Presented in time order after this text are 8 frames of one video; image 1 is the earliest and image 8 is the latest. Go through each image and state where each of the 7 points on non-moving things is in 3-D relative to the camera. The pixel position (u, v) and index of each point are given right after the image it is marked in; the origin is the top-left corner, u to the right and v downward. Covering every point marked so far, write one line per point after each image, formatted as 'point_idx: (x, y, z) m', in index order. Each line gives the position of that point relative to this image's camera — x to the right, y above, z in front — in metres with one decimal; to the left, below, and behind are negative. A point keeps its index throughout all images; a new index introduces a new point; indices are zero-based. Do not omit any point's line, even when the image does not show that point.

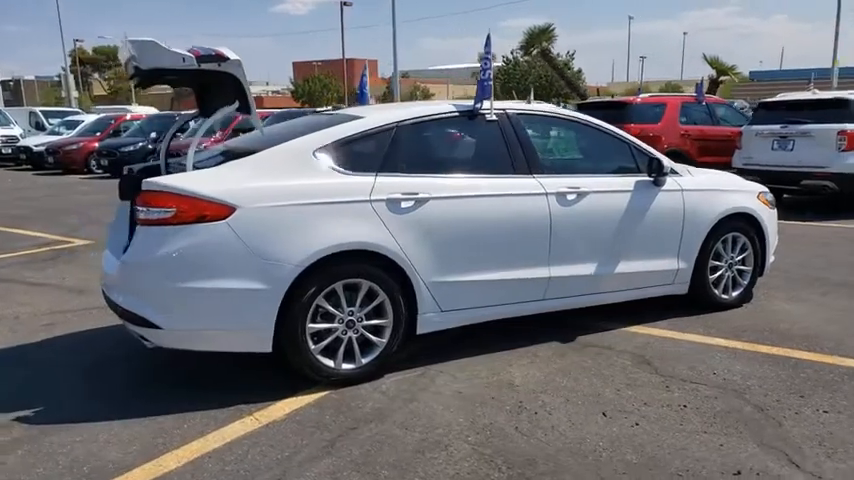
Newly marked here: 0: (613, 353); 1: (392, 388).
0: (+1.4, -0.9, +5.2) m
1: (-0.2, -1.0, +4.6) m
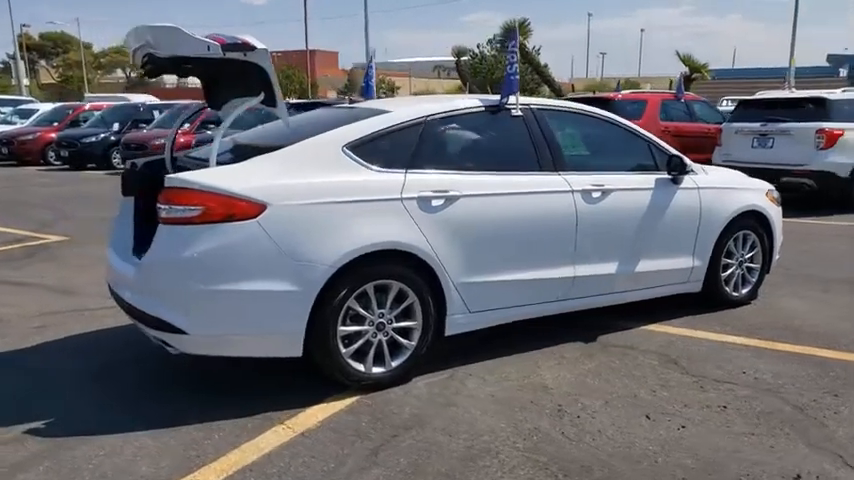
0: (+1.6, -0.9, +5.1) m
1: (0.0, -1.0, +4.5) m
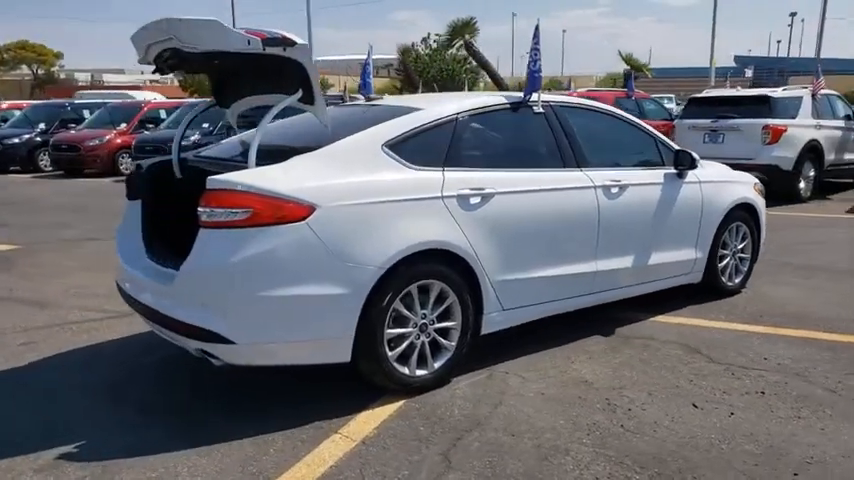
0: (+1.8, -0.8, +5.2) m
1: (+0.3, -1.0, +4.4) m
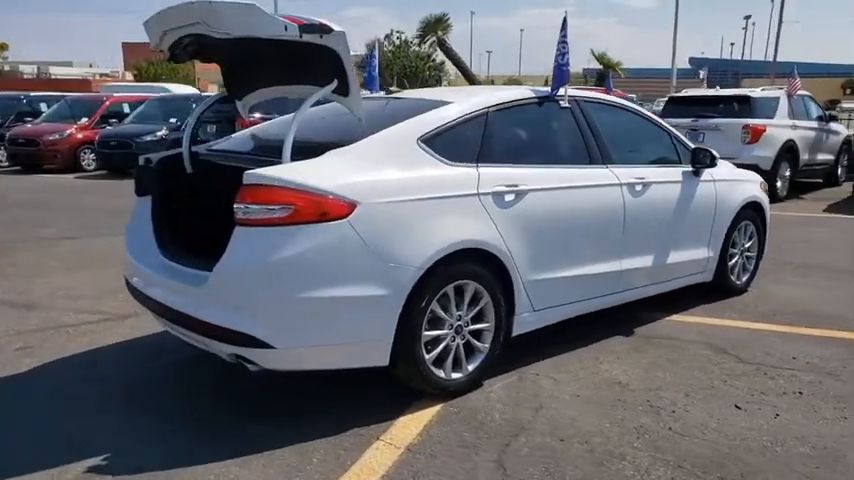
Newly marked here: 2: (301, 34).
0: (+2.0, -0.8, +5.2) m
1: (+0.5, -1.0, +4.3) m
2: (-0.7, +1.1, +3.7) m
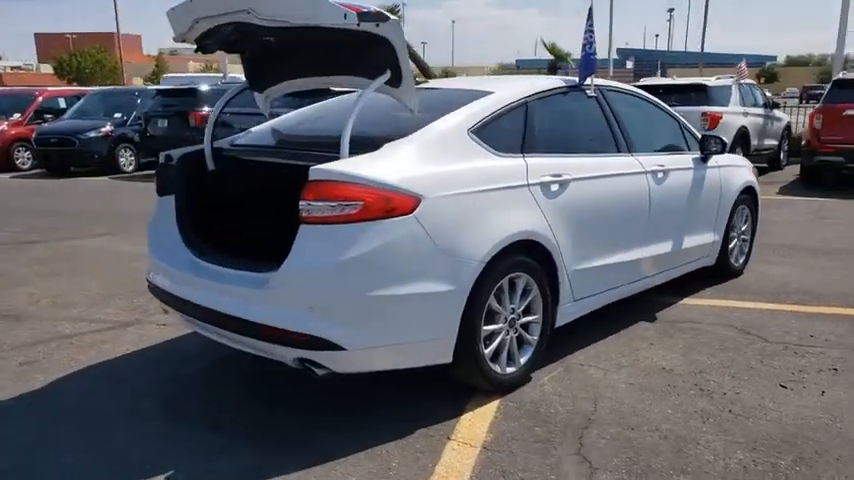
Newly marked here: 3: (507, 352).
0: (+2.2, -0.7, +5.3) m
1: (+0.9, -0.9, +4.3) m
2: (-0.4, +1.2, +3.6) m
3: (+0.5, -0.7, +4.2) m
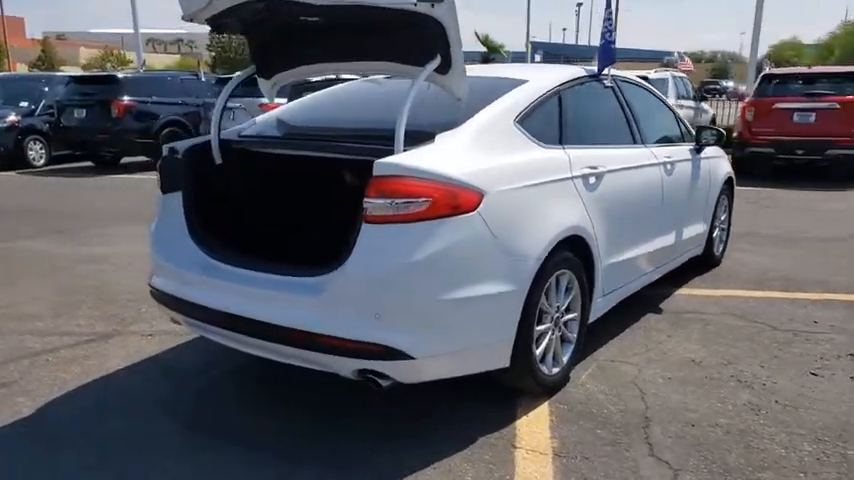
0: (+2.3, -0.6, +5.4) m
1: (+1.1, -0.9, +4.2) m
2: (-0.1, +1.2, +3.3) m
3: (+0.7, -0.7, +4.0) m
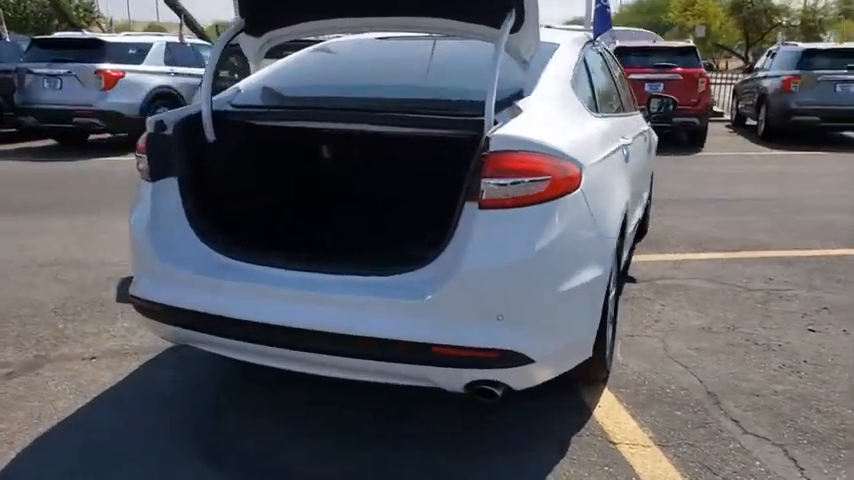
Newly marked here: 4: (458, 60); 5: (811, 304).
0: (+2.1, -0.3, +5.5) m
1: (+1.3, -0.7, +4.0) m
2: (+0.3, +1.2, +2.8) m
3: (+1.0, -0.5, +3.8) m
4: (+0.2, +1.1, +4.1) m
5: (+2.9, -0.5, +5.1) m
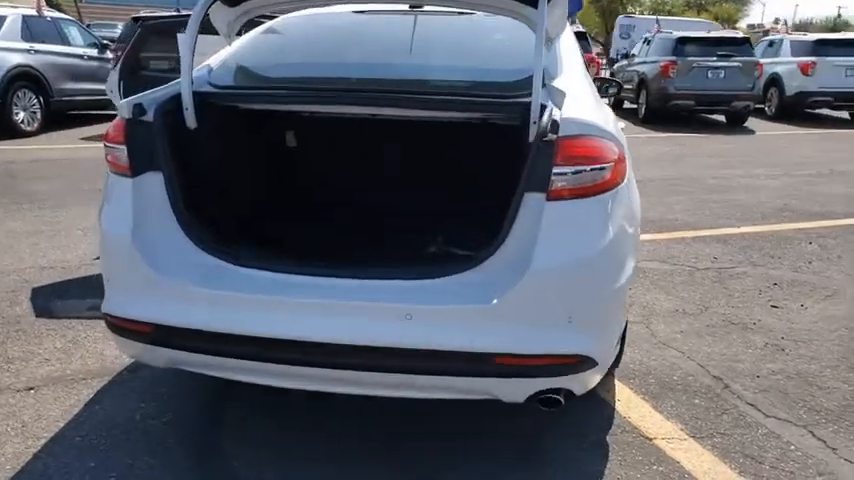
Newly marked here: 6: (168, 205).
0: (+1.8, -0.2, +5.6) m
1: (+1.3, -0.7, +4.0) m
2: (+0.5, +1.2, +2.5) m
3: (+1.0, -0.5, +3.7) m
4: (+0.1, +1.1, +3.8) m
5: (+2.6, -0.3, +5.3) m
6: (-1.1, +0.1, +2.7) m
